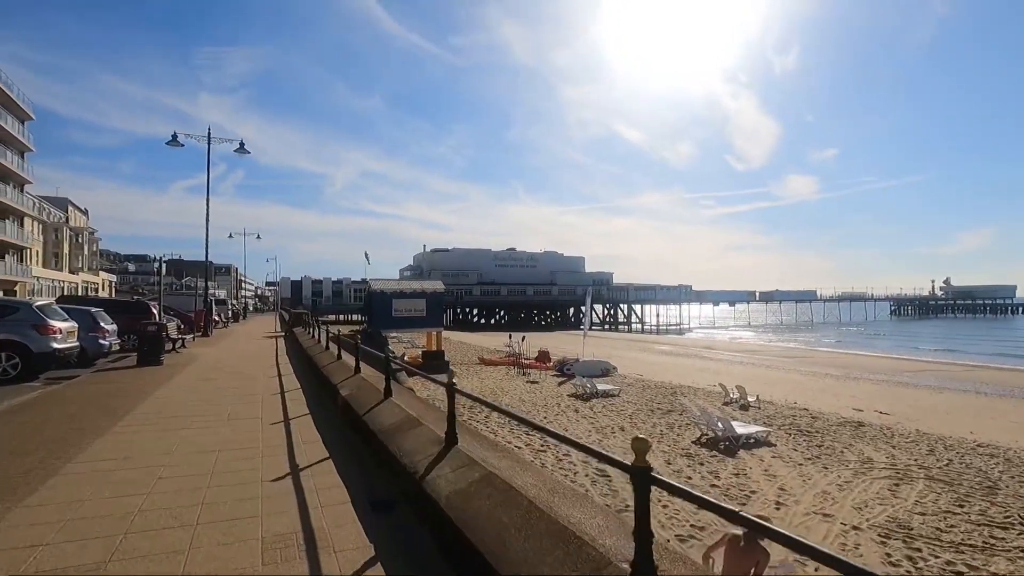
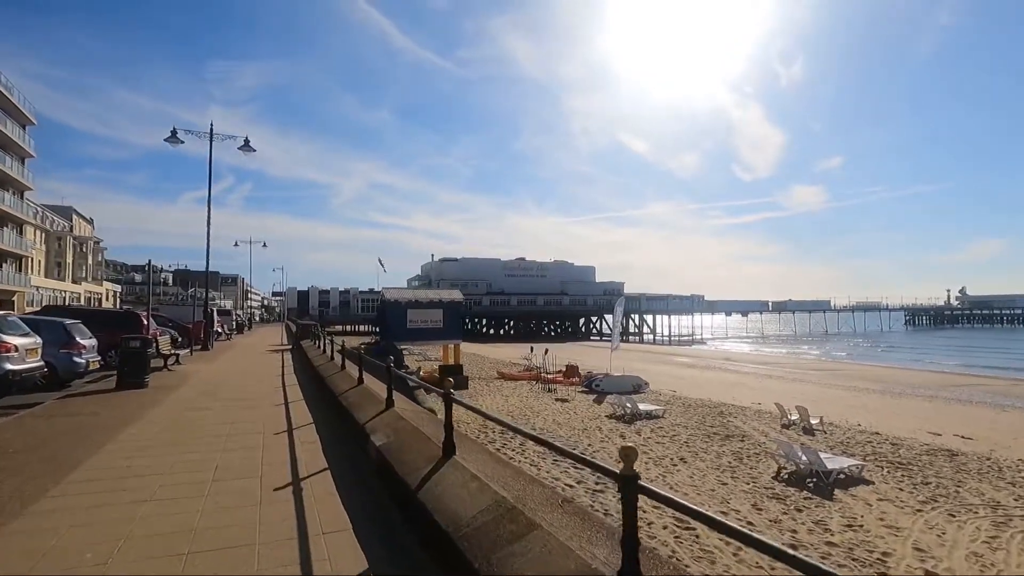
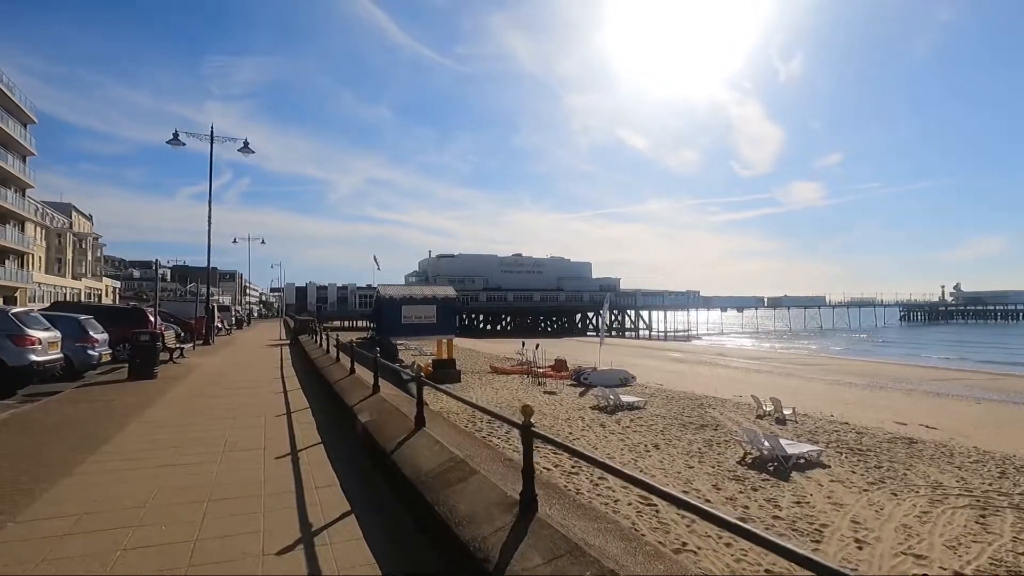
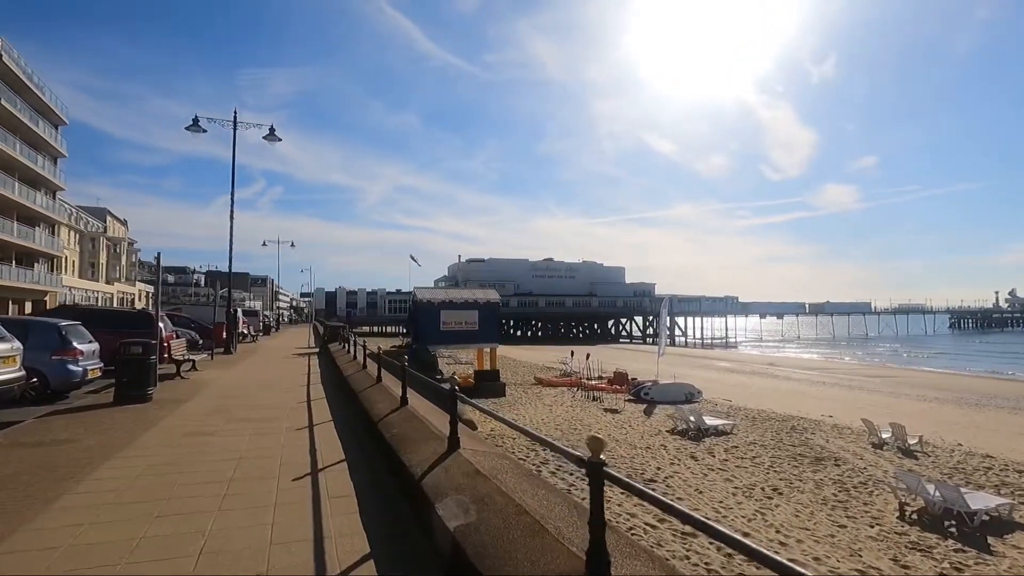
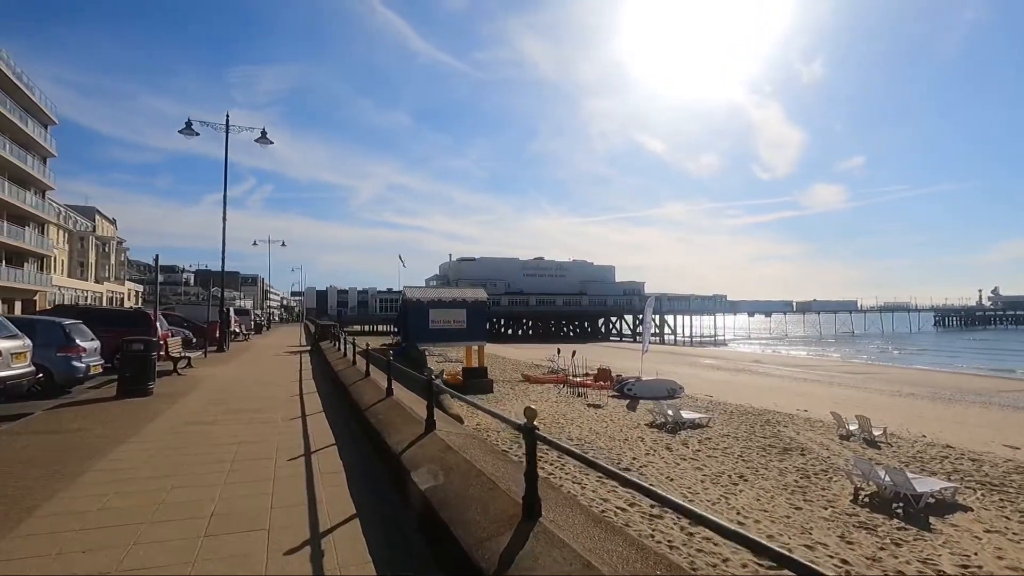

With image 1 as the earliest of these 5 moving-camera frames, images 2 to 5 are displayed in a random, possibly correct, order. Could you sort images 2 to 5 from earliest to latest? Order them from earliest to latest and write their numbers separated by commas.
3, 2, 5, 4
